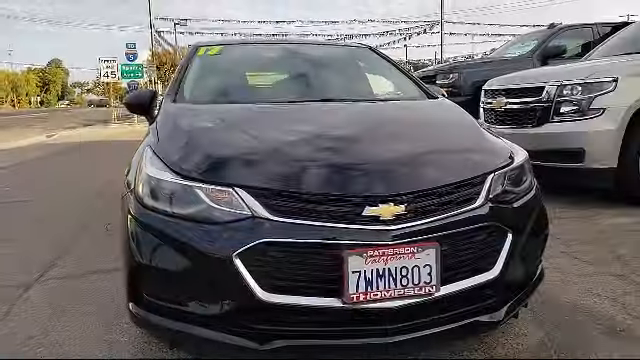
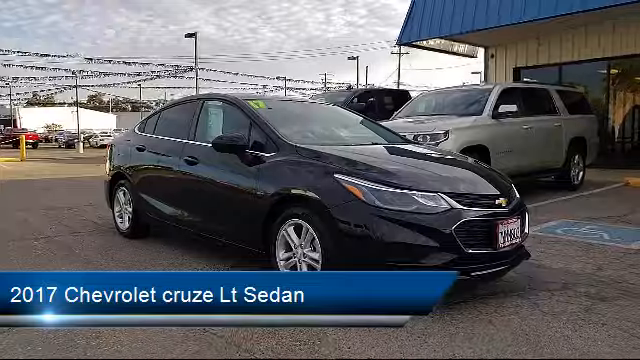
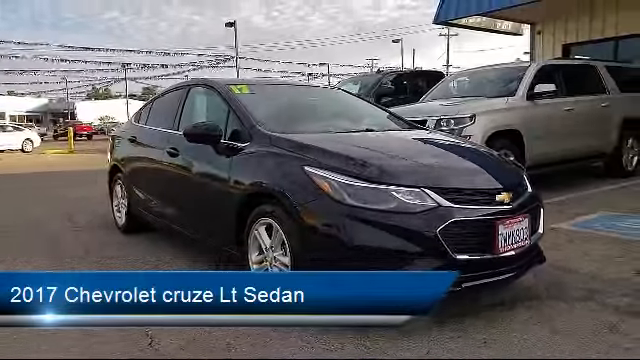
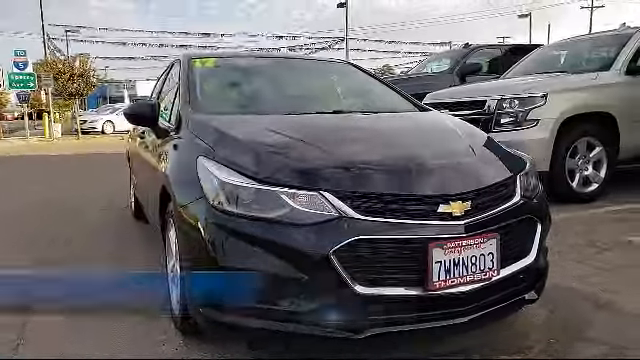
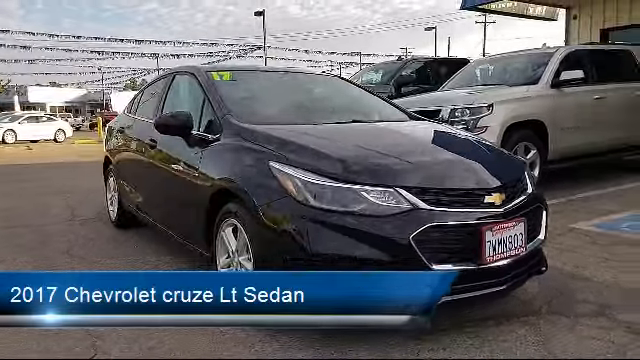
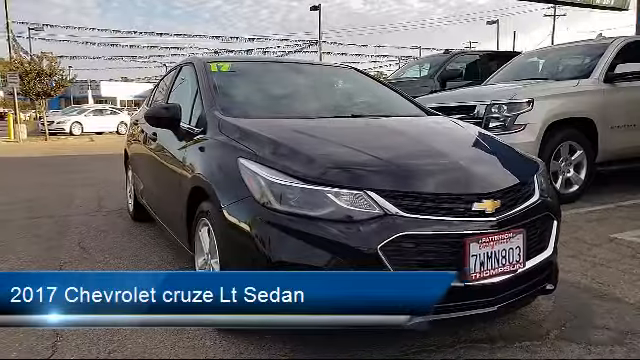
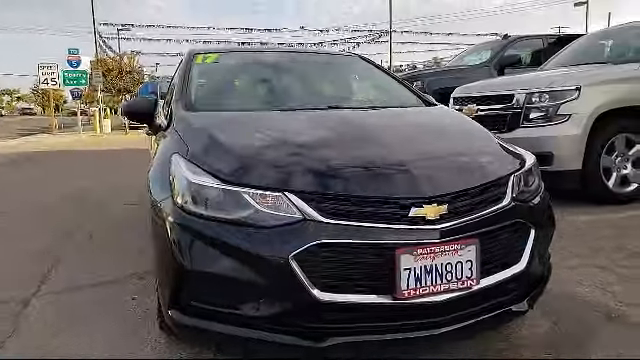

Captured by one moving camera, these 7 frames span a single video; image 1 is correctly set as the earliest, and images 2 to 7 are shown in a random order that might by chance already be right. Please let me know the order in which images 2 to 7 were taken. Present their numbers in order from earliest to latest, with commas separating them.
7, 4, 6, 5, 3, 2
